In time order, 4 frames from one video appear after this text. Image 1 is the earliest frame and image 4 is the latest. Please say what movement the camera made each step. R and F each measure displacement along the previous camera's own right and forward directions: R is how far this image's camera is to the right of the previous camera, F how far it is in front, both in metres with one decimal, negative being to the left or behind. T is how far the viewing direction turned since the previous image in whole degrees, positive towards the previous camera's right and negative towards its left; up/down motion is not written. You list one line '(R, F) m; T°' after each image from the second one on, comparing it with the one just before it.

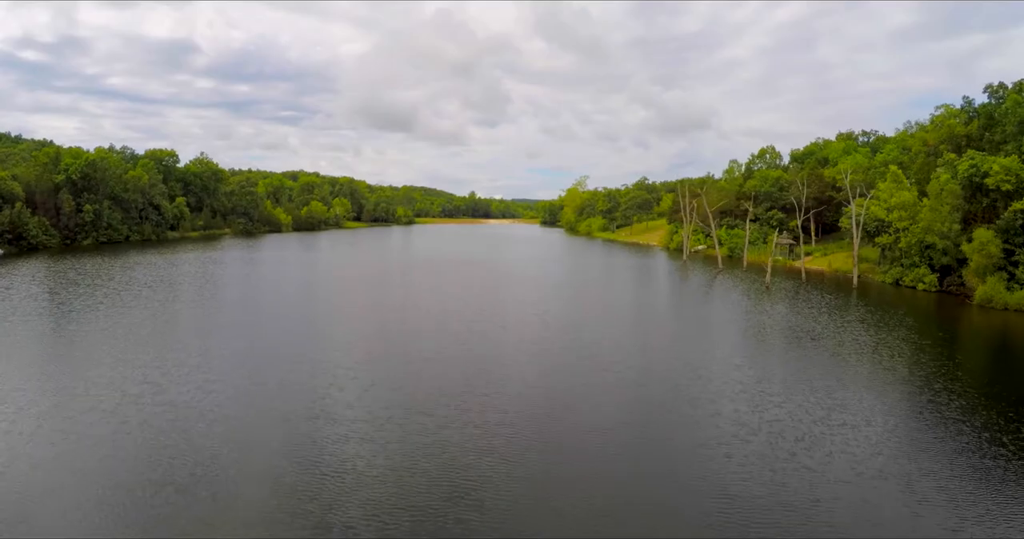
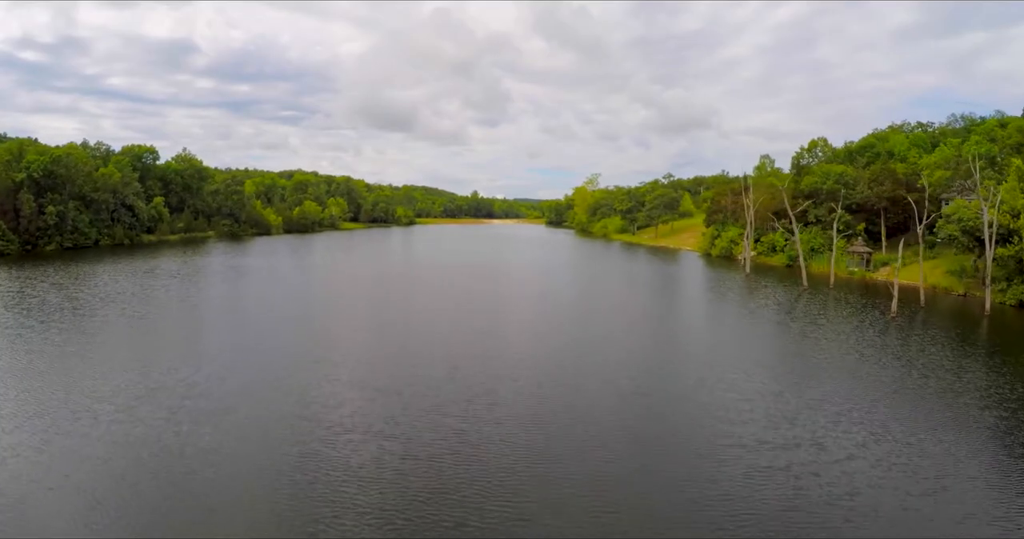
(-0.6, +3.3) m; 0°
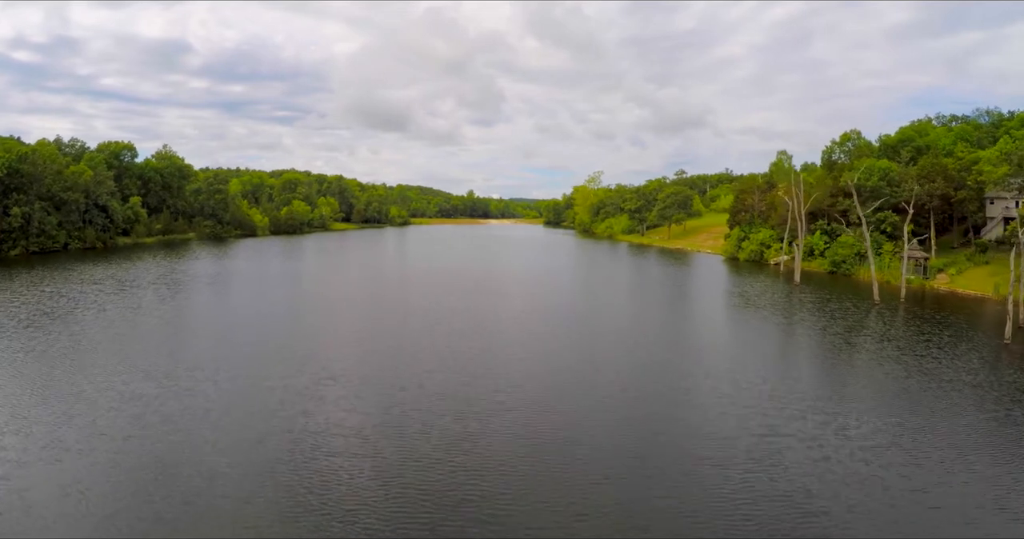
(-0.3, +2.0) m; 0°
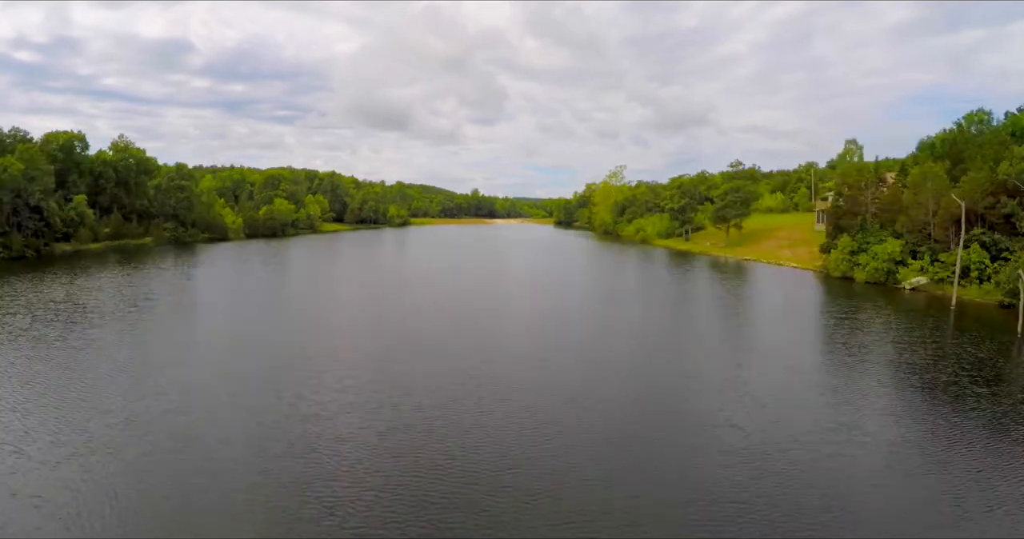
(-0.7, +5.2) m; 0°
